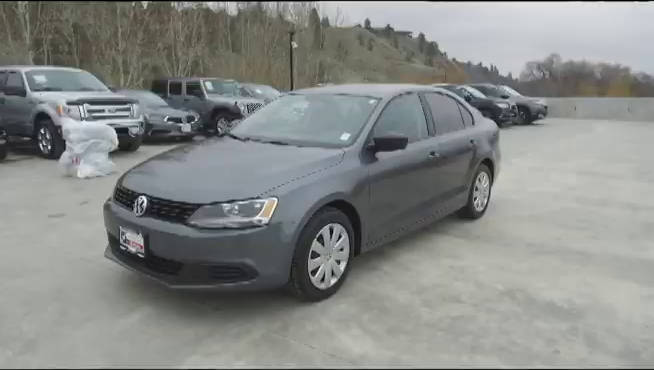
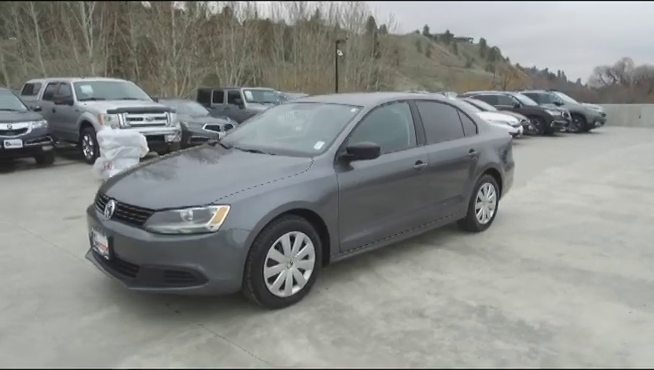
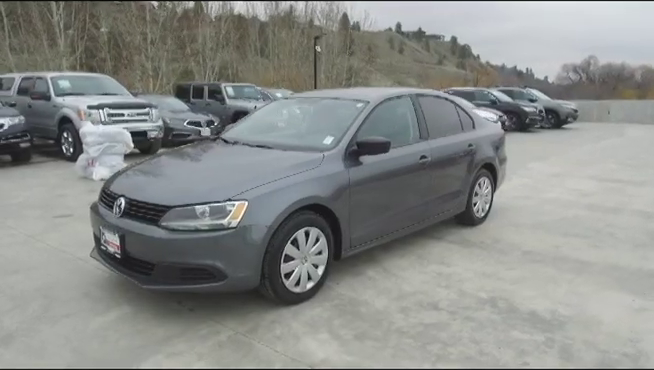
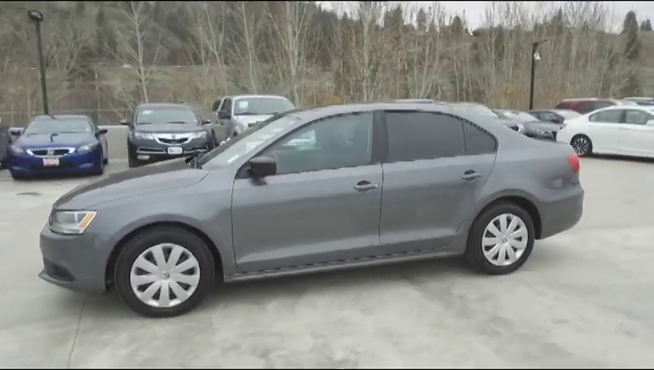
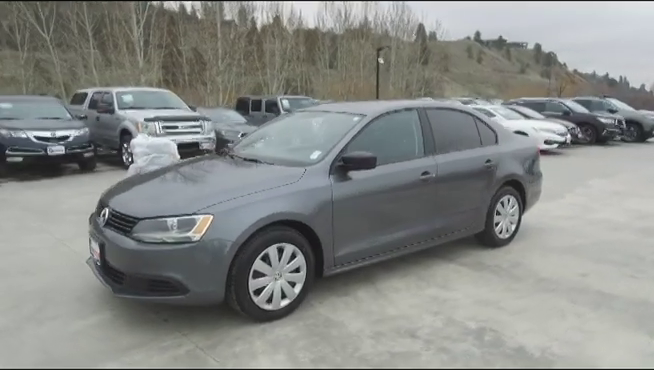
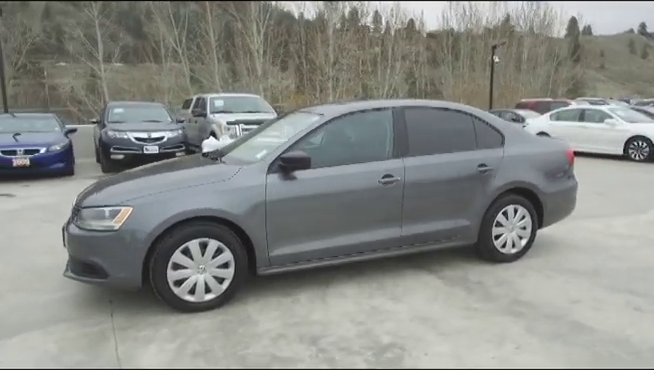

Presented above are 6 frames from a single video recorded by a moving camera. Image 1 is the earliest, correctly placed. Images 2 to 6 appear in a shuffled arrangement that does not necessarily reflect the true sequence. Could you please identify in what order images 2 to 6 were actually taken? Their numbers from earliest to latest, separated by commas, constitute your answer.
3, 2, 5, 6, 4
